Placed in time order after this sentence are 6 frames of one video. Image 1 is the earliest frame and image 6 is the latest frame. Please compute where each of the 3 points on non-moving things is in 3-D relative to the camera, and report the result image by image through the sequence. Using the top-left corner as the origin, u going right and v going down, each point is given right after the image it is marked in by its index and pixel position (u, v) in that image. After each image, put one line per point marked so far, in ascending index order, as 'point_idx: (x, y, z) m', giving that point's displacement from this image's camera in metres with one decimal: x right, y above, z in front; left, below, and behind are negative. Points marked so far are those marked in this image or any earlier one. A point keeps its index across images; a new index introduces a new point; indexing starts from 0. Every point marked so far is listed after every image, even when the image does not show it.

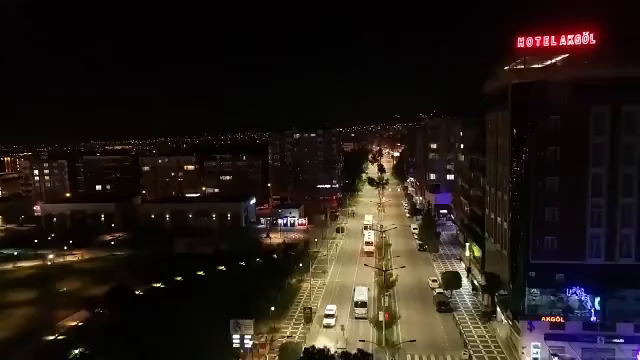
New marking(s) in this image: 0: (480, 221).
0: (+4.6, -1.2, +16.1) m
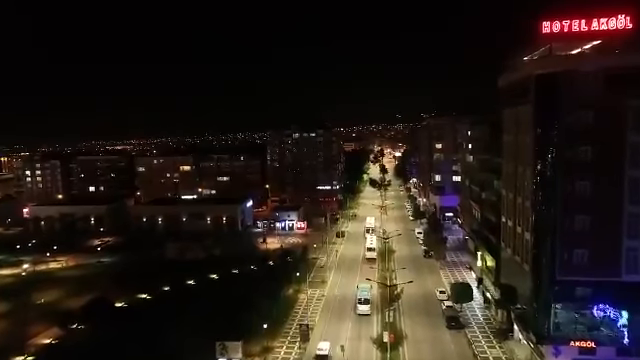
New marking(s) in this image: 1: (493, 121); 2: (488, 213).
0: (+4.5, -1.3, +14.6) m
1: (+5.8, +1.9, +18.6) m
2: (+4.6, -0.9, +15.5) m
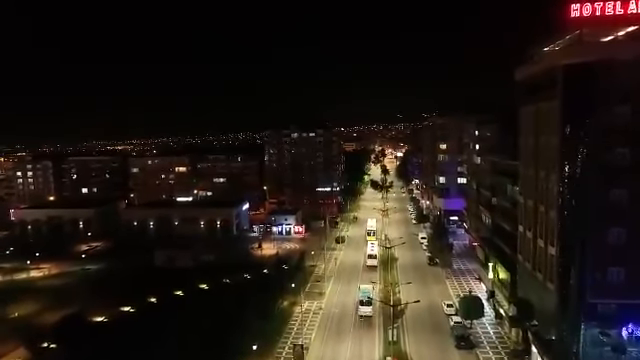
0: (+4.4, -1.4, +13.3) m
1: (+5.7, +1.8, +17.3) m
2: (+4.5, -1.0, +14.1) m
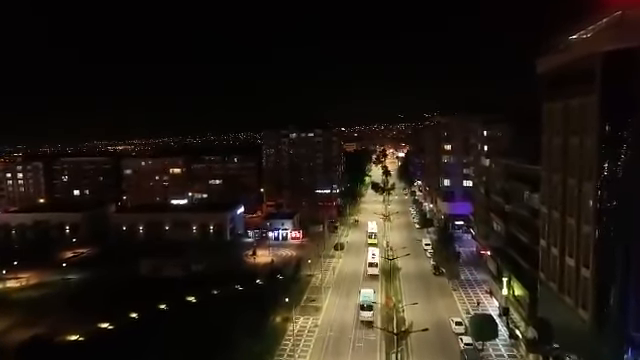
0: (+4.3, -1.5, +11.8) m
1: (+5.6, +1.7, +15.8) m
2: (+4.4, -1.1, +12.7) m
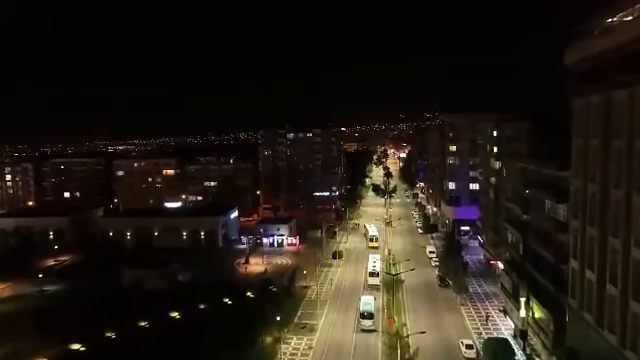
0: (+4.2, -1.6, +10.3) m
1: (+5.4, +1.6, +14.3) m
2: (+4.3, -1.3, +11.2) m
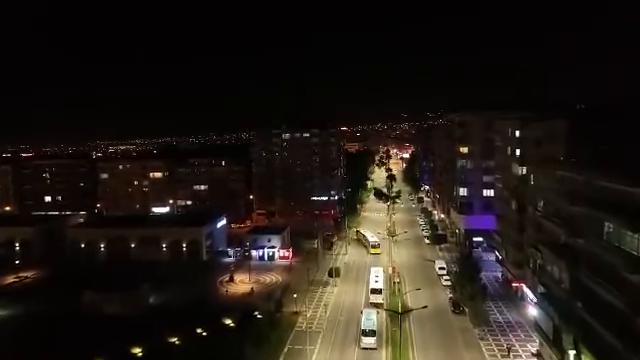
0: (+3.9, -1.9, +7.5) m
1: (+5.2, +1.3, +11.5) m
2: (+4.0, -1.5, +8.4) m
